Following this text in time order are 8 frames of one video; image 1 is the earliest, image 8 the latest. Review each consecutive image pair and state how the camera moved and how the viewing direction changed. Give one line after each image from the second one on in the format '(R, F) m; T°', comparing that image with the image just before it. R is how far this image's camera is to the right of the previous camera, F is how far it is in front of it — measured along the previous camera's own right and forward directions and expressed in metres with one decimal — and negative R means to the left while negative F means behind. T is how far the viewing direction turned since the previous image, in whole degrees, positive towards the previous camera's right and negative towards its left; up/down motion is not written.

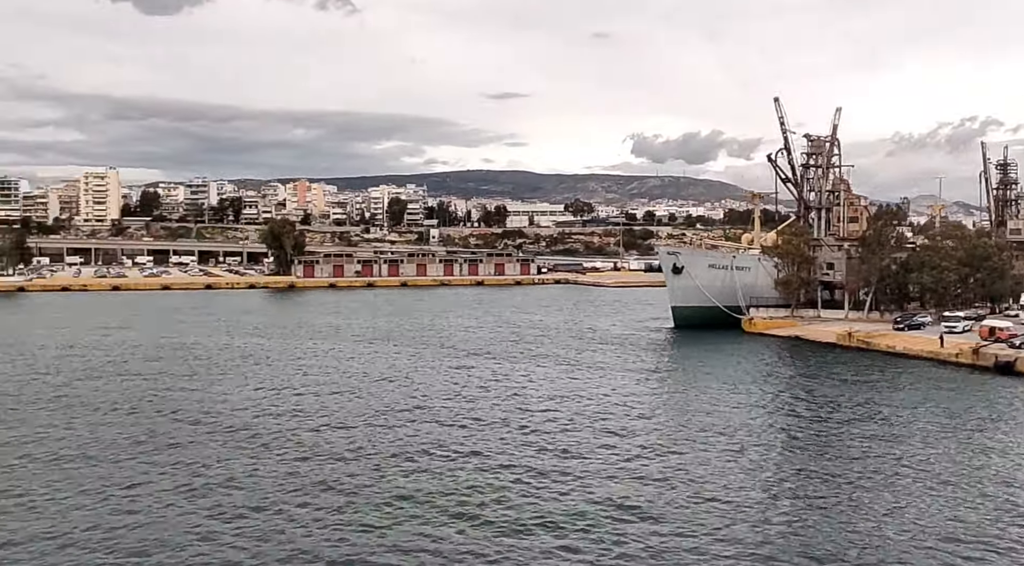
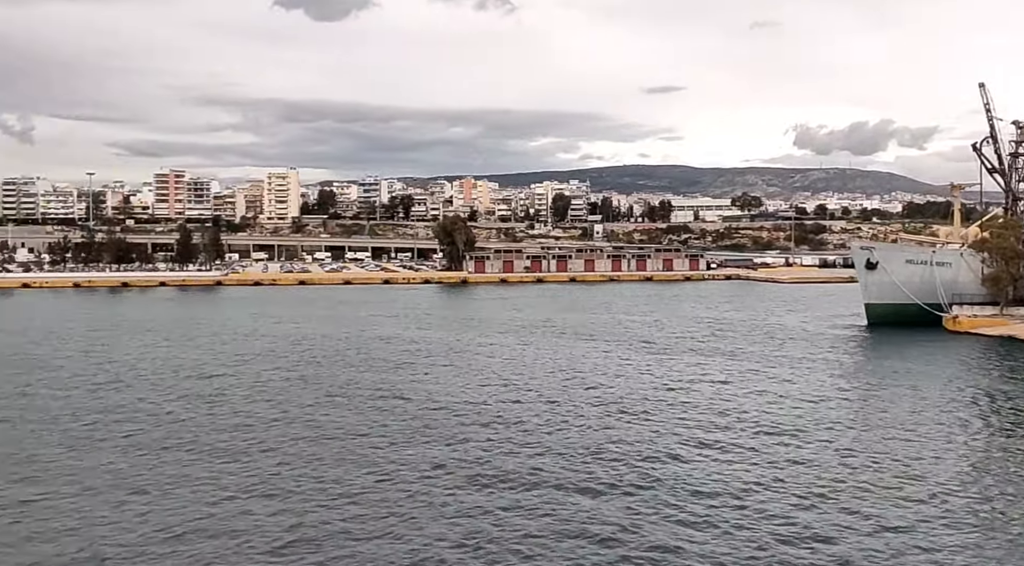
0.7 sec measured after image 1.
(-0.4, -0.2) m; -9°
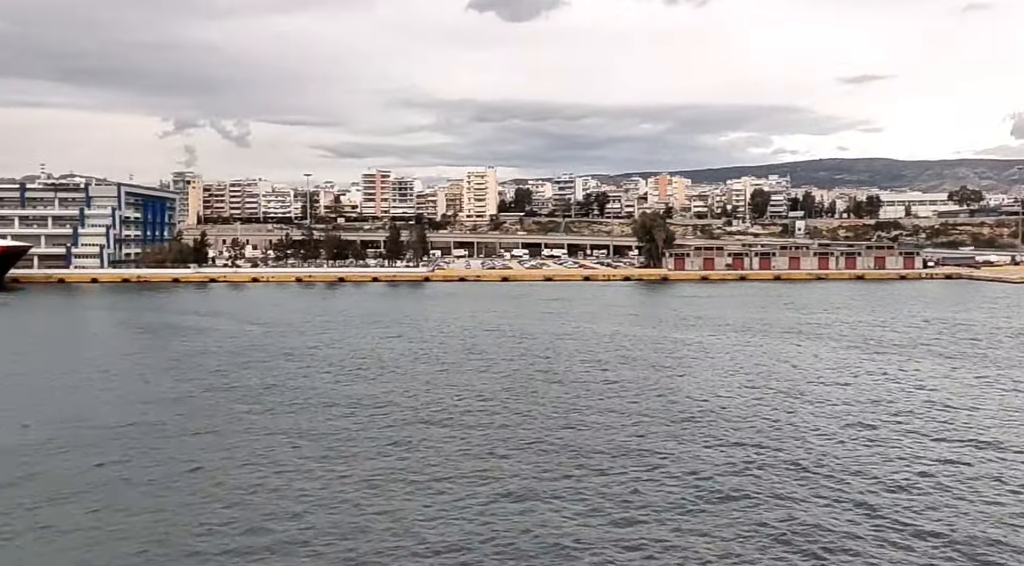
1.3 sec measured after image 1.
(-0.4, 0.0) m; -10°
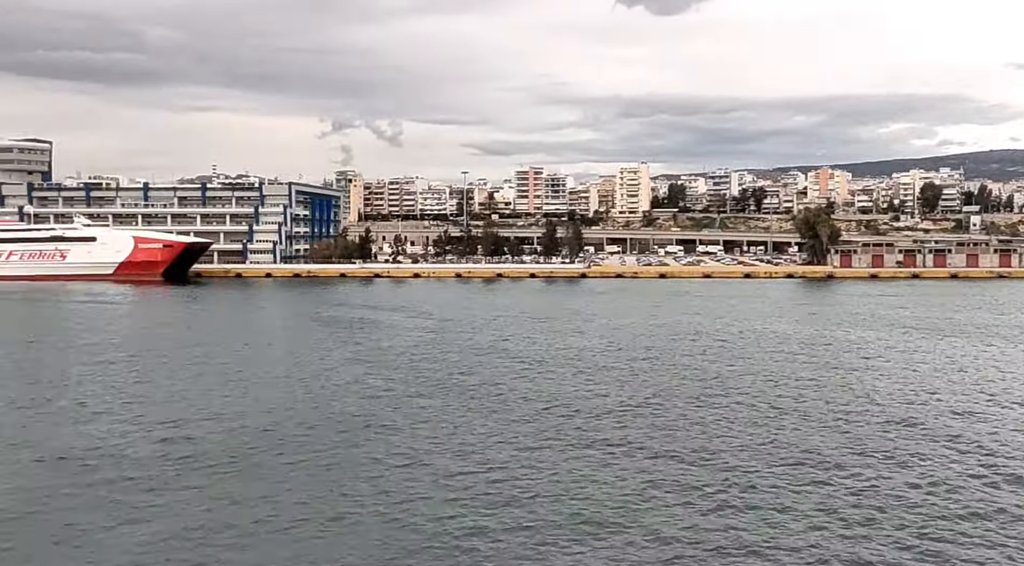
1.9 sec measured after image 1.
(-0.3, 0.0) m; -8°
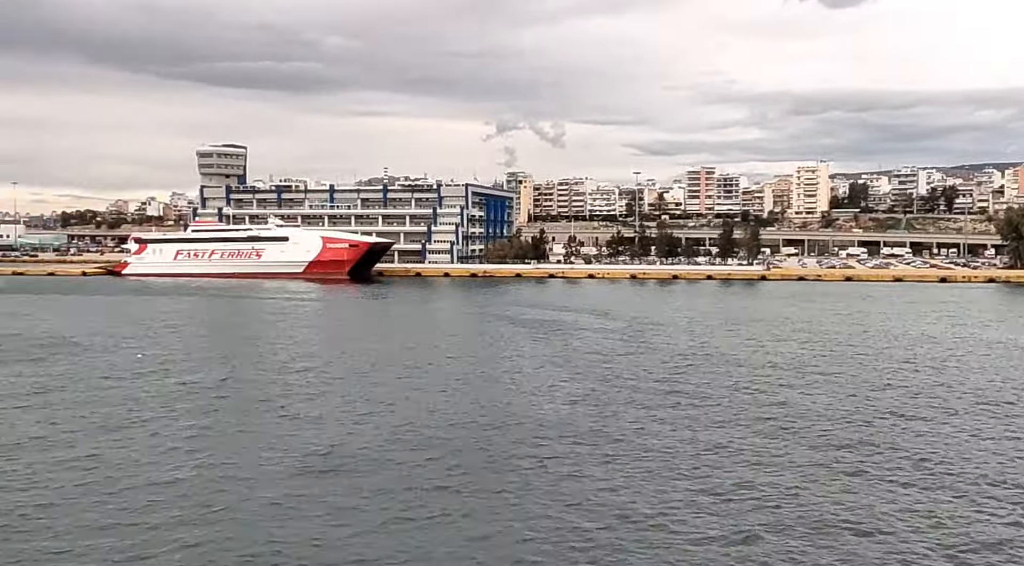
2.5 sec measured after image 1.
(-0.4, +0.1) m; -9°
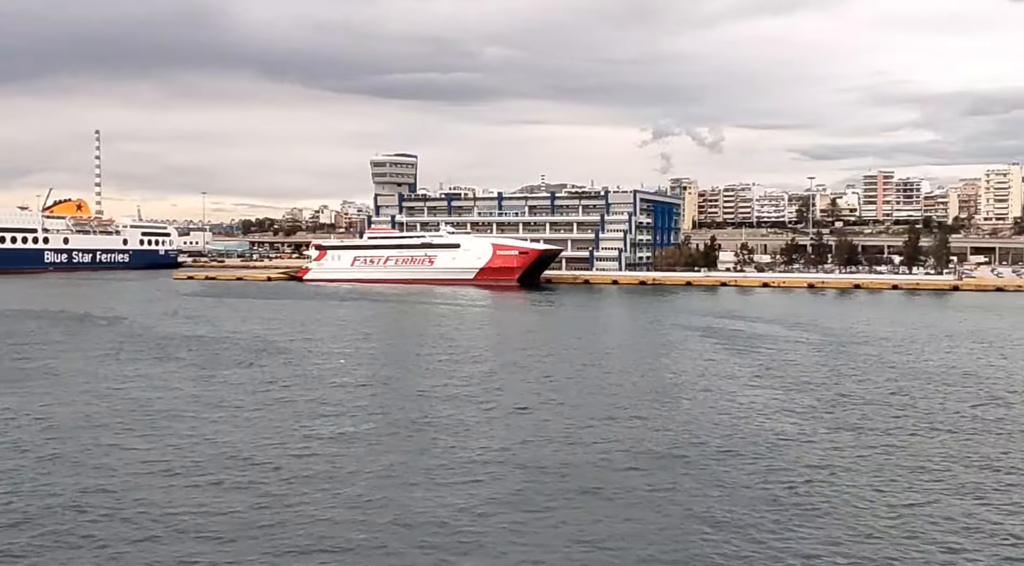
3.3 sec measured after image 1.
(-0.4, +0.1) m; -9°
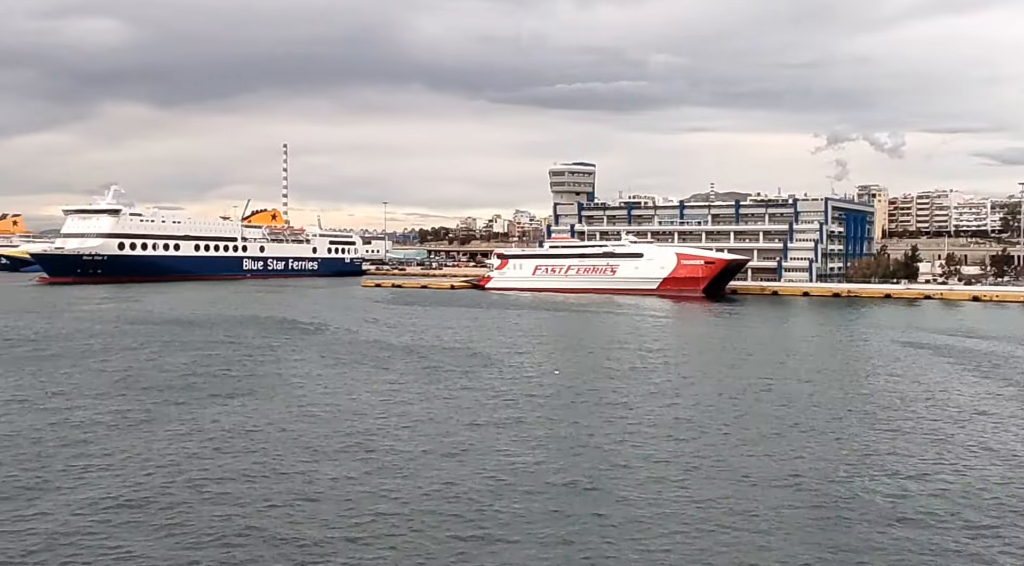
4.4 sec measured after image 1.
(-0.6, +0.4) m; -9°
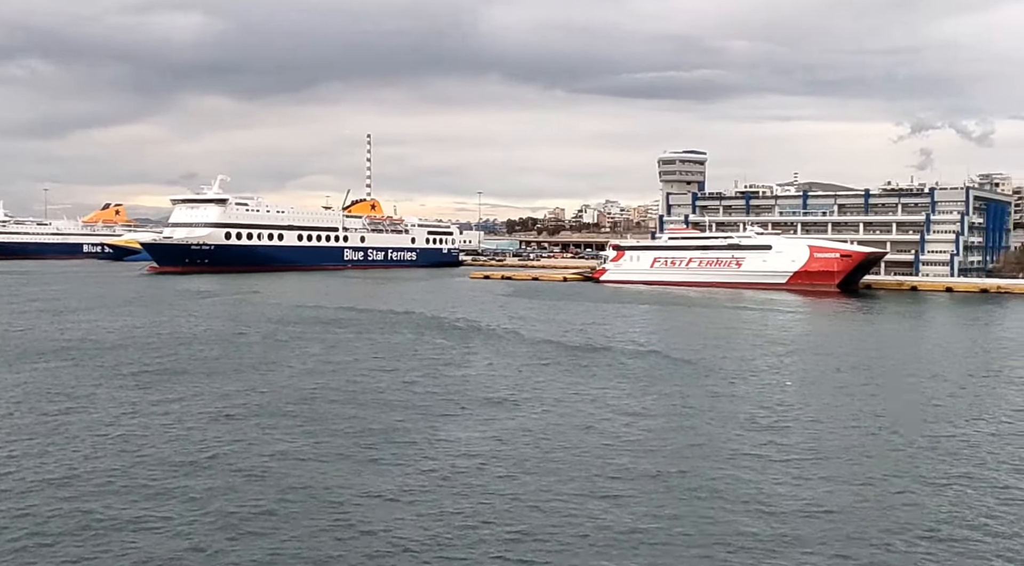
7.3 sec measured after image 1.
(-1.7, +1.8) m; -4°
